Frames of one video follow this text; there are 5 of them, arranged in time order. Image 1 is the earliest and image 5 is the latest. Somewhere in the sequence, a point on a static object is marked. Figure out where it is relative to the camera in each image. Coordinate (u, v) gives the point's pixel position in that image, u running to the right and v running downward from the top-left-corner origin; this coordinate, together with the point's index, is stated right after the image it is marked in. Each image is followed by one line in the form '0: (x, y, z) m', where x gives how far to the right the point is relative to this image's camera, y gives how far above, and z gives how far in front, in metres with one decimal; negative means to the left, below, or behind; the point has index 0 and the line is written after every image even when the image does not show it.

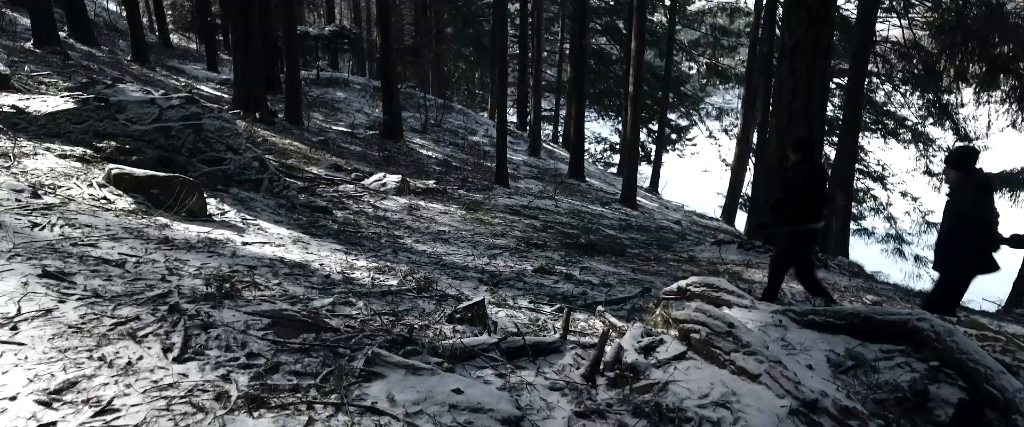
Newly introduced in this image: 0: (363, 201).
0: (-1.8, +0.2, +8.3) m
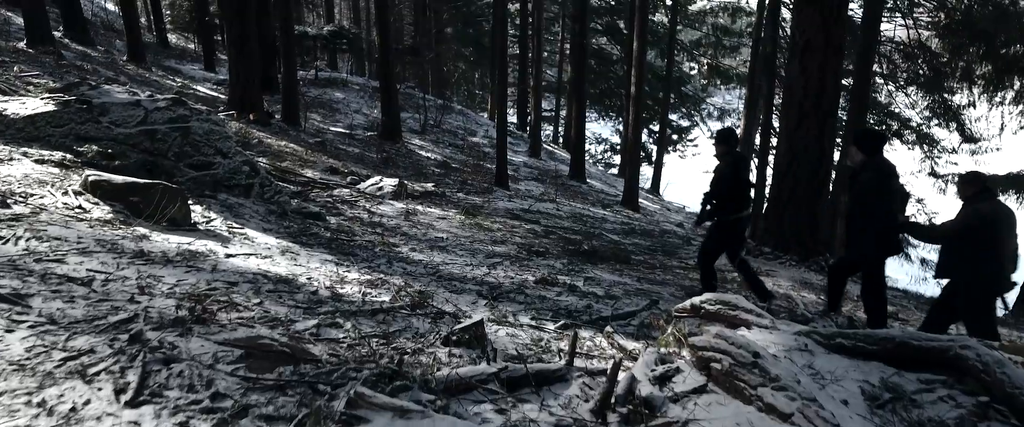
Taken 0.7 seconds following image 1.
0: (-1.8, +0.1, +8.0) m
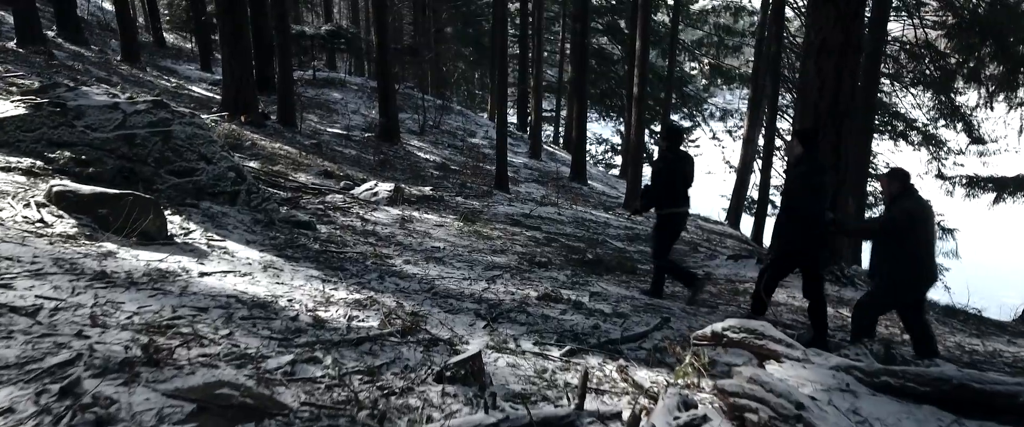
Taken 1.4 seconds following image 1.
0: (-1.8, 0.0, +7.6) m
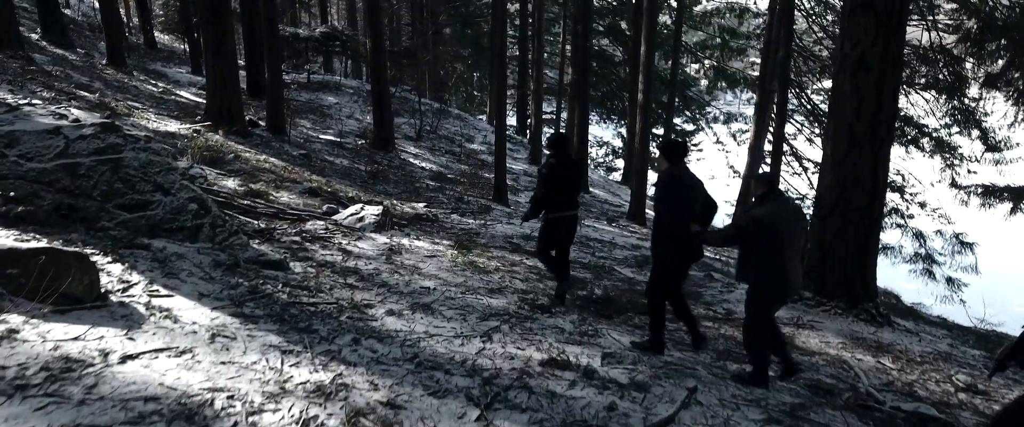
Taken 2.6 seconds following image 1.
0: (-1.8, -0.3, +6.9) m
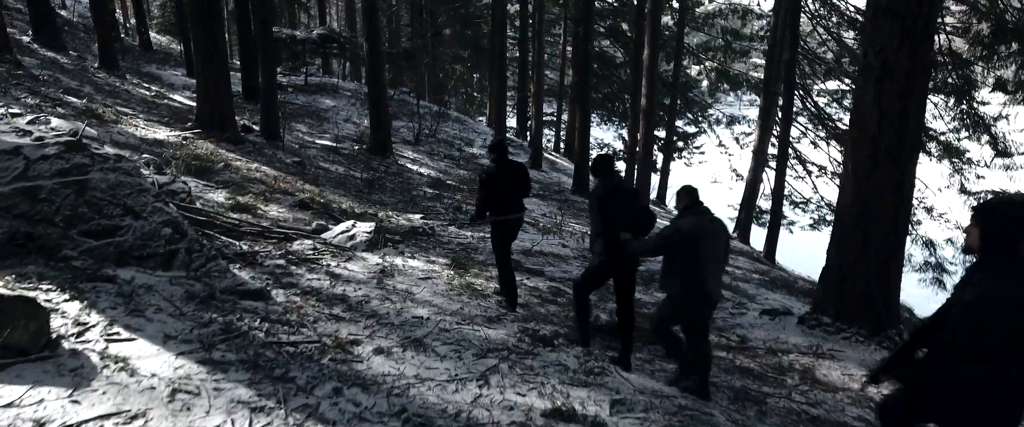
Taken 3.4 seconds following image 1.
0: (-1.8, -0.5, +6.4) m
